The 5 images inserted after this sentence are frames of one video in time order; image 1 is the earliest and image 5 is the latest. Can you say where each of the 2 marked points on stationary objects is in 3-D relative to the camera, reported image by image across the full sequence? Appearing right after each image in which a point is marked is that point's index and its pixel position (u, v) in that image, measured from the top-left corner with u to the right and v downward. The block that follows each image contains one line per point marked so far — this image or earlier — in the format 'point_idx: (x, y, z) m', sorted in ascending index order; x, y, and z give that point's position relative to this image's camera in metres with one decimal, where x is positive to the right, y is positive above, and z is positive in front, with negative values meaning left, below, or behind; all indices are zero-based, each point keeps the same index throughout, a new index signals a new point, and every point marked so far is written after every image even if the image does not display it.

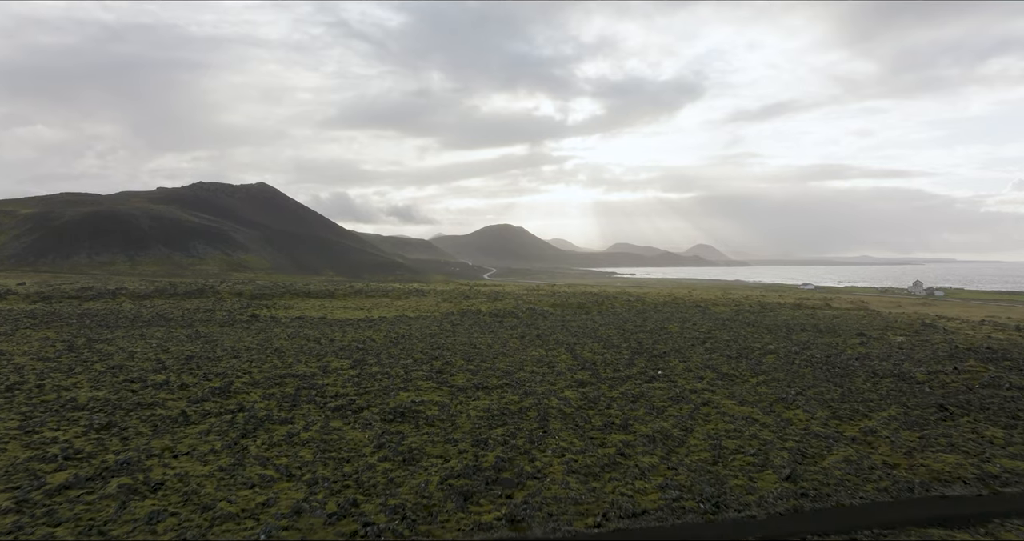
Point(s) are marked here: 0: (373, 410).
0: (-5.7, -5.7, +19.9) m
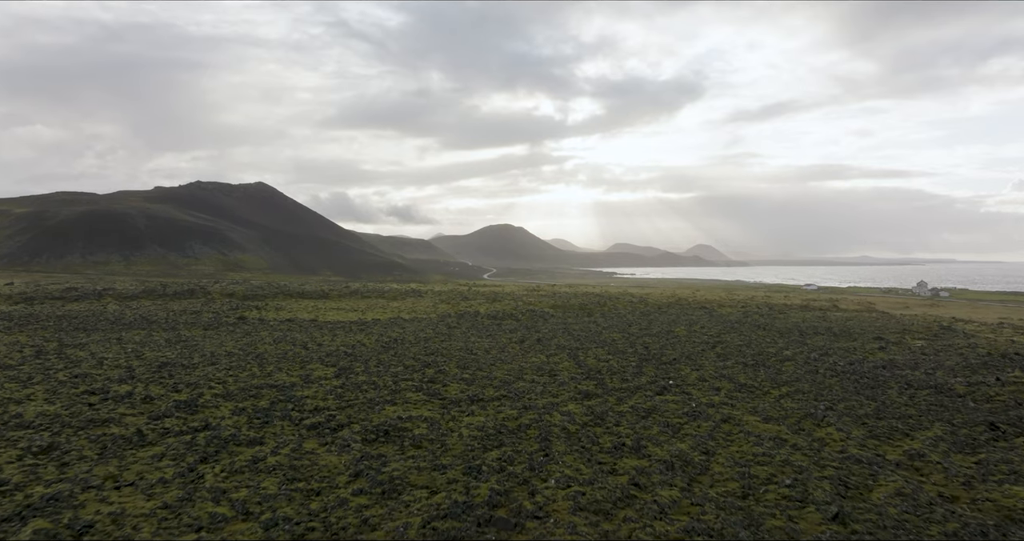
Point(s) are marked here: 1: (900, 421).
0: (-5.7, -5.8, +17.8) m
1: (+14.4, -5.6, +18.1) m
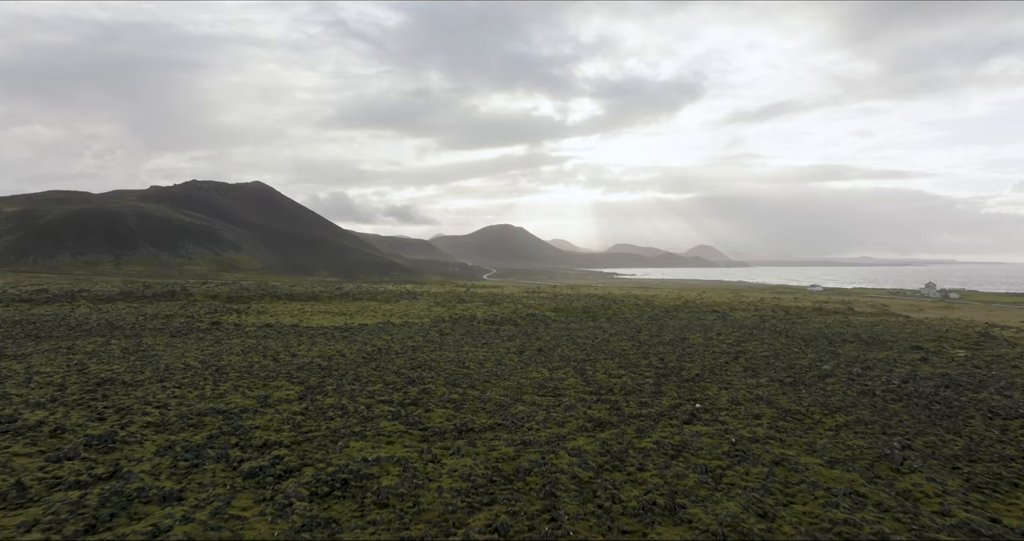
0: (-5.9, -5.8, +13.8) m
1: (+14.2, -5.7, +14.2) m
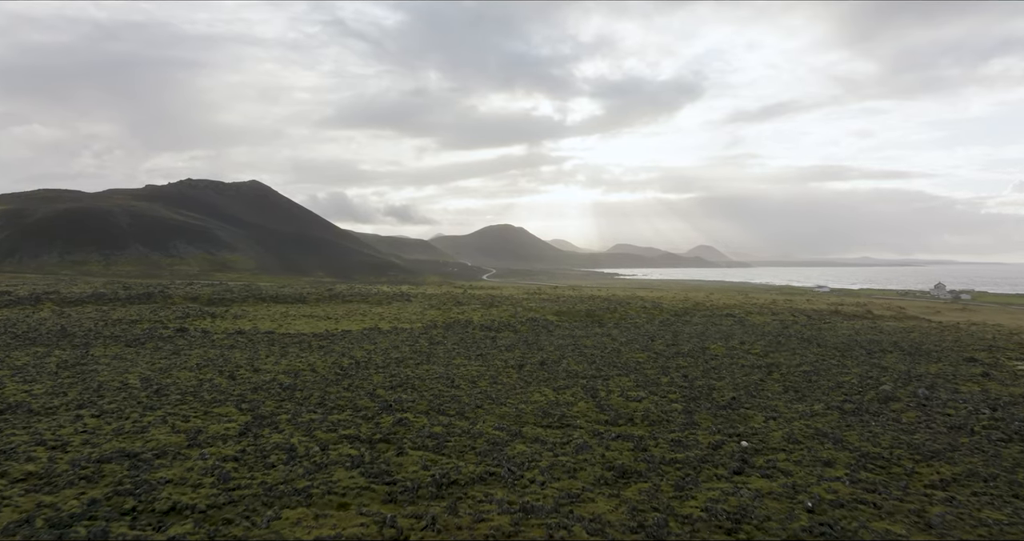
0: (-6.0, -5.9, +9.4) m
1: (+14.1, -5.7, +9.8) m
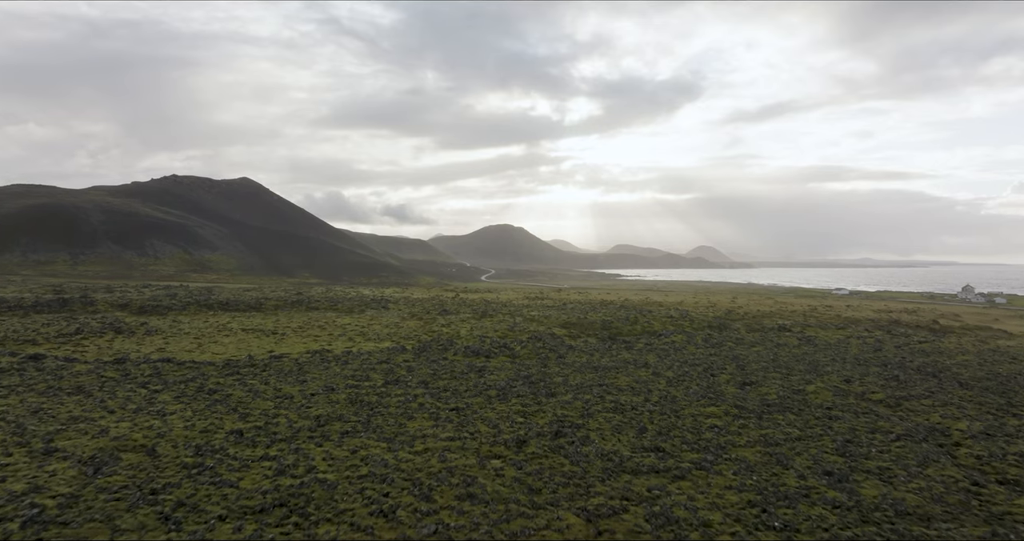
0: (-6.1, -6.0, -2.7) m
1: (+14.0, -5.9, -2.2) m
